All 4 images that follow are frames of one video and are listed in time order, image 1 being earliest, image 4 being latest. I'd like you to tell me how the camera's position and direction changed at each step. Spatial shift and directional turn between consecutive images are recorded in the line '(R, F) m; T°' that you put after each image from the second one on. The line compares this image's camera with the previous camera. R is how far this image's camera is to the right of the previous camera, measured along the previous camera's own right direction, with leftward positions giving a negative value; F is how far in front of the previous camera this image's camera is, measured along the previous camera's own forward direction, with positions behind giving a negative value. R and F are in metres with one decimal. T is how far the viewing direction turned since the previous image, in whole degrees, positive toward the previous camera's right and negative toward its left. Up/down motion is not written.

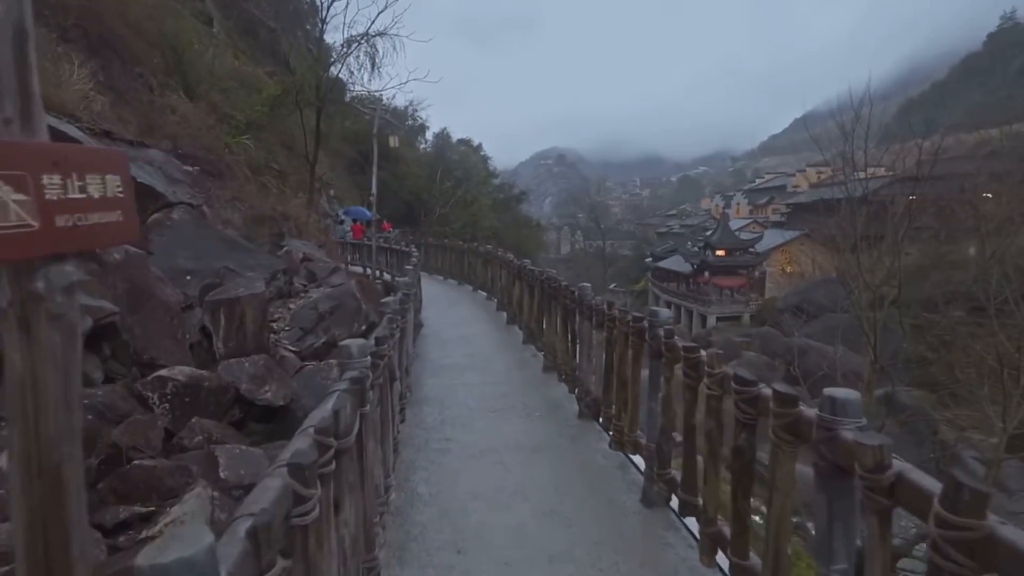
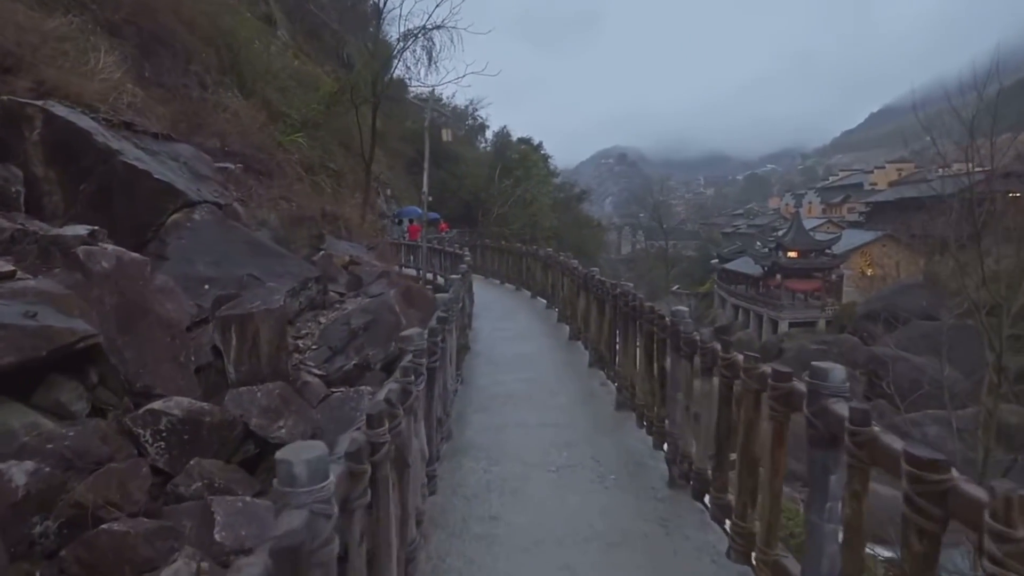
(0.0, +0.8) m; -5°
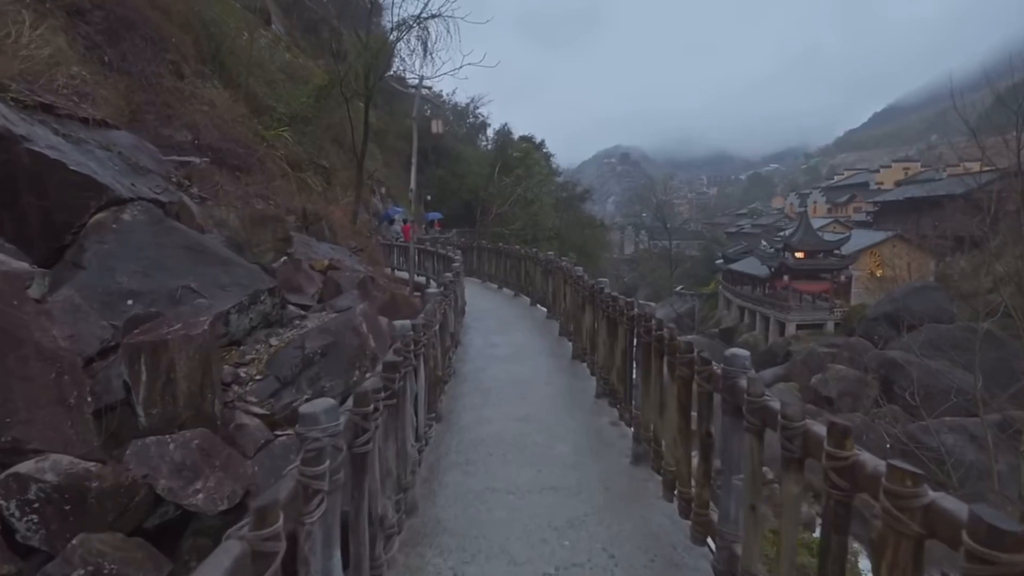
(+0.1, +0.7) m; 0°
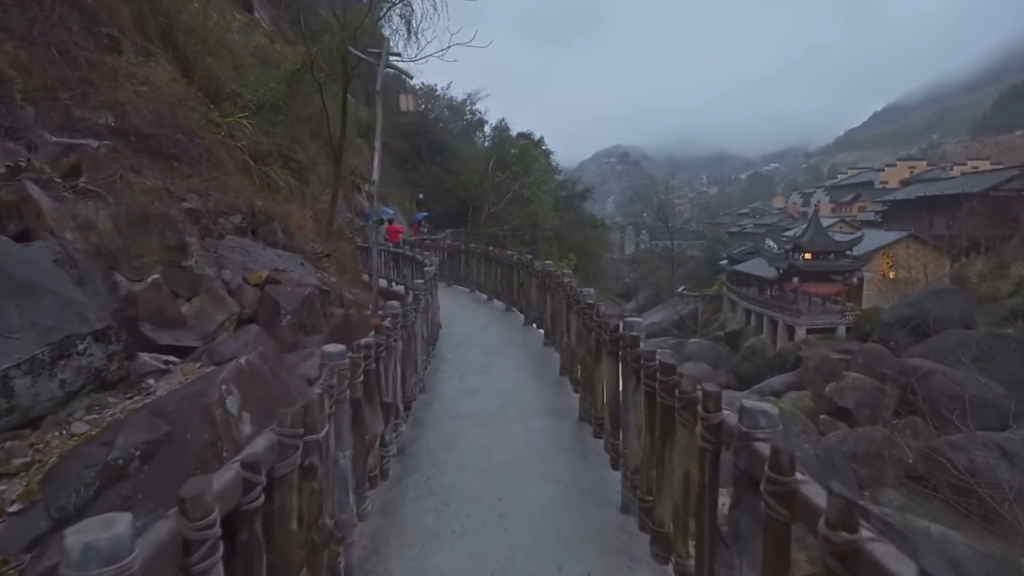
(+0.1, +1.4) m; 0°
